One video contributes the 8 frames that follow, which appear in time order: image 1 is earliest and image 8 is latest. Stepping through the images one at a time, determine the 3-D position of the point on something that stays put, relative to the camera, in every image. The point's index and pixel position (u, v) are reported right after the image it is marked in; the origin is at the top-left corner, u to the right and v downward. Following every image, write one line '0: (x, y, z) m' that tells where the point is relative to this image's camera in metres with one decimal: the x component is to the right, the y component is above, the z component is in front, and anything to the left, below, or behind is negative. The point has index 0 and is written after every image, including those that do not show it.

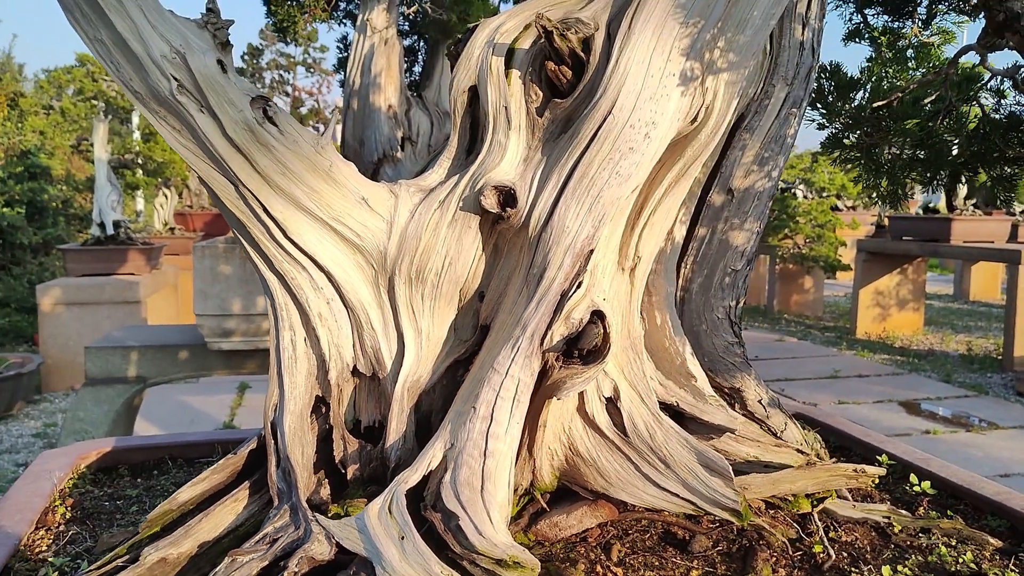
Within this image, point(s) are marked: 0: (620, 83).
0: (+0.2, +0.3, +1.5) m
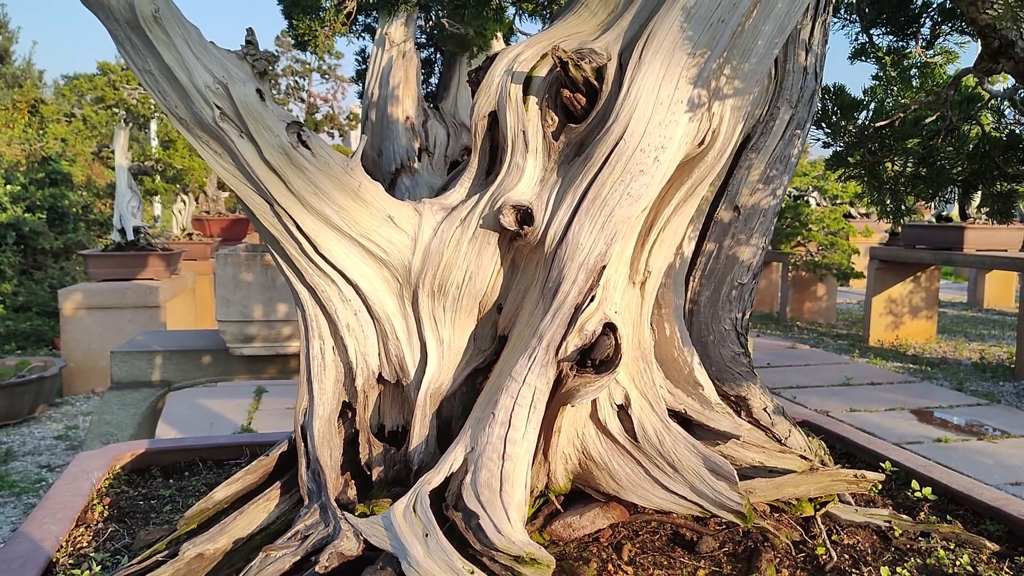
0: (+0.2, +0.3, +1.5) m
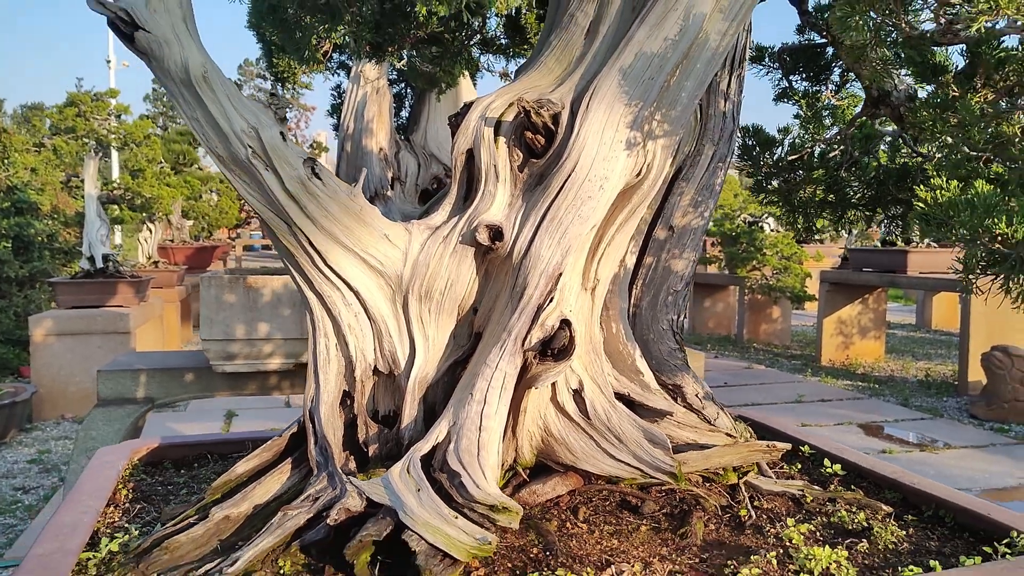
0: (+0.2, +0.3, +1.9) m
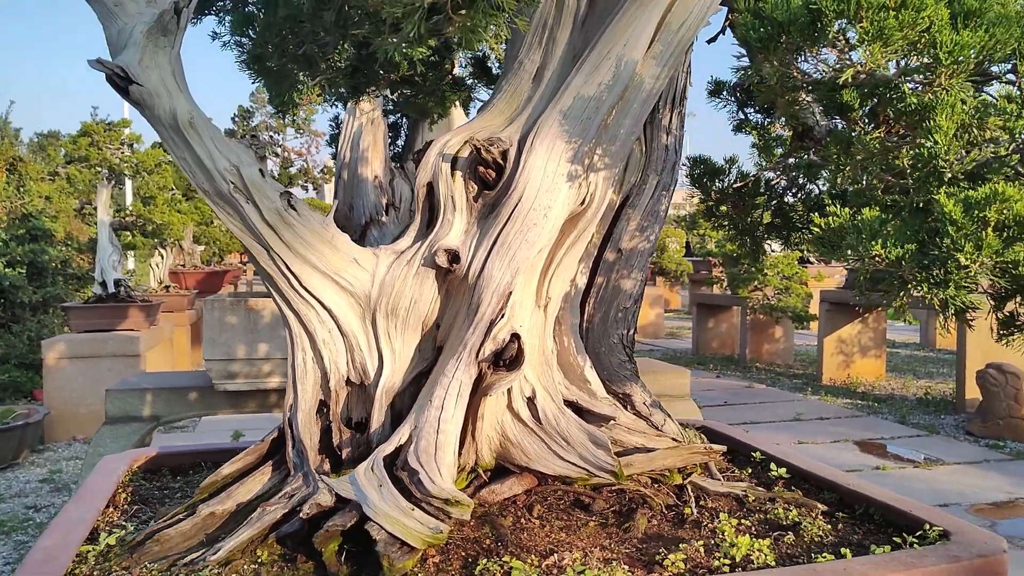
0: (0.0, +0.3, +2.2) m
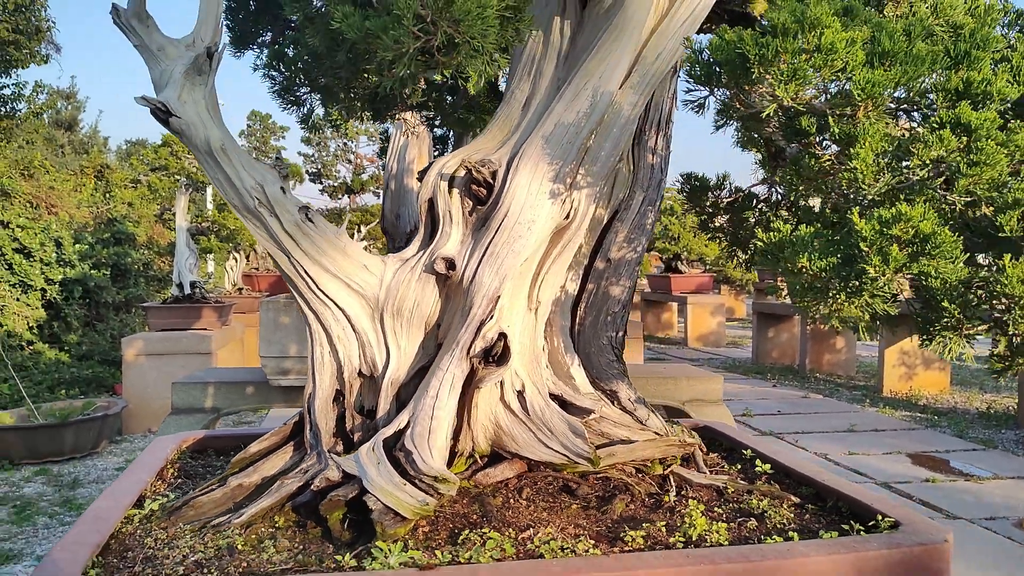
0: (0.0, +0.3, +2.5) m
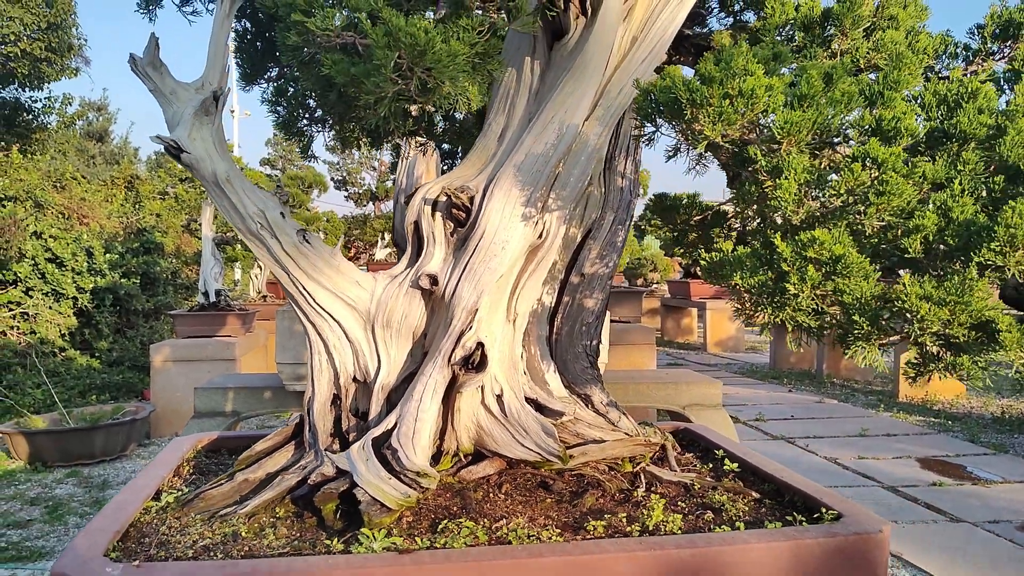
0: (-0.1, +0.2, +2.7) m
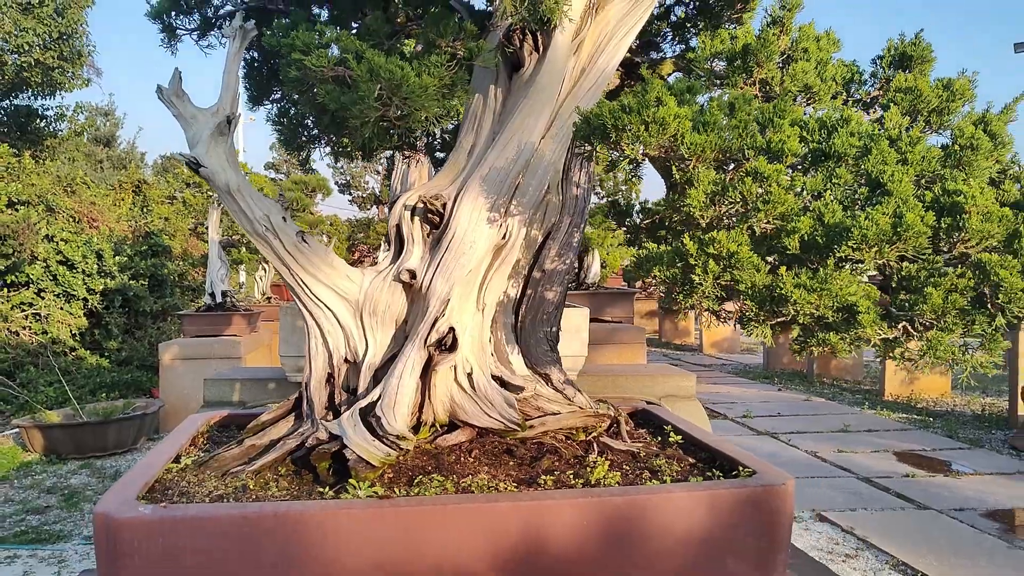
0: (-0.2, +0.2, +3.2) m
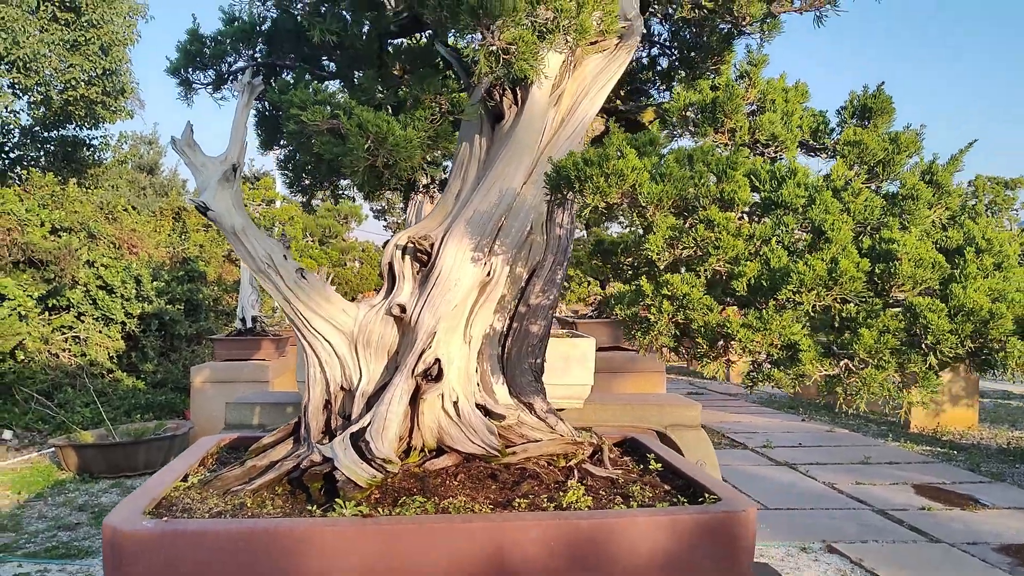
0: (-0.3, +0.1, +3.5) m
